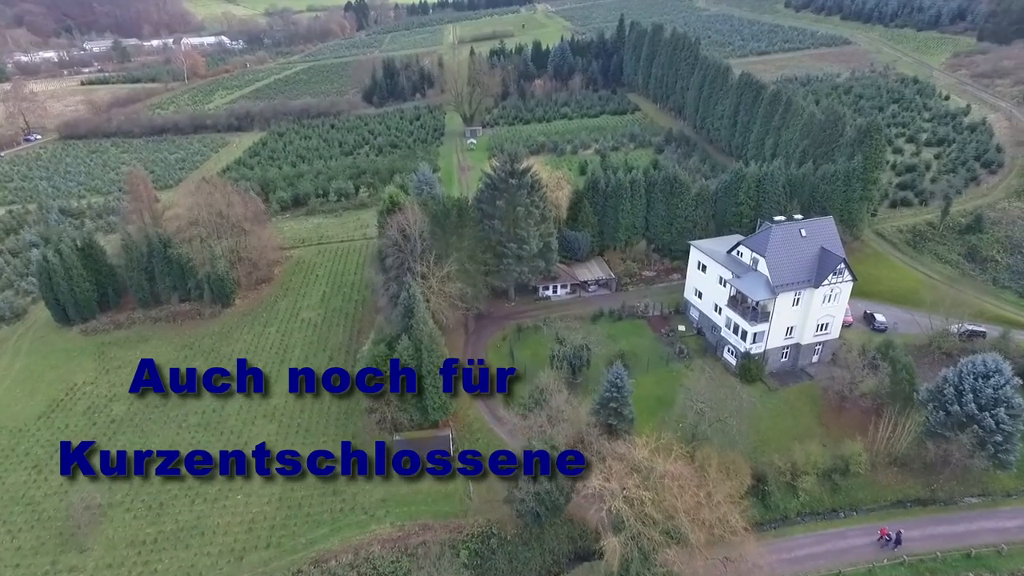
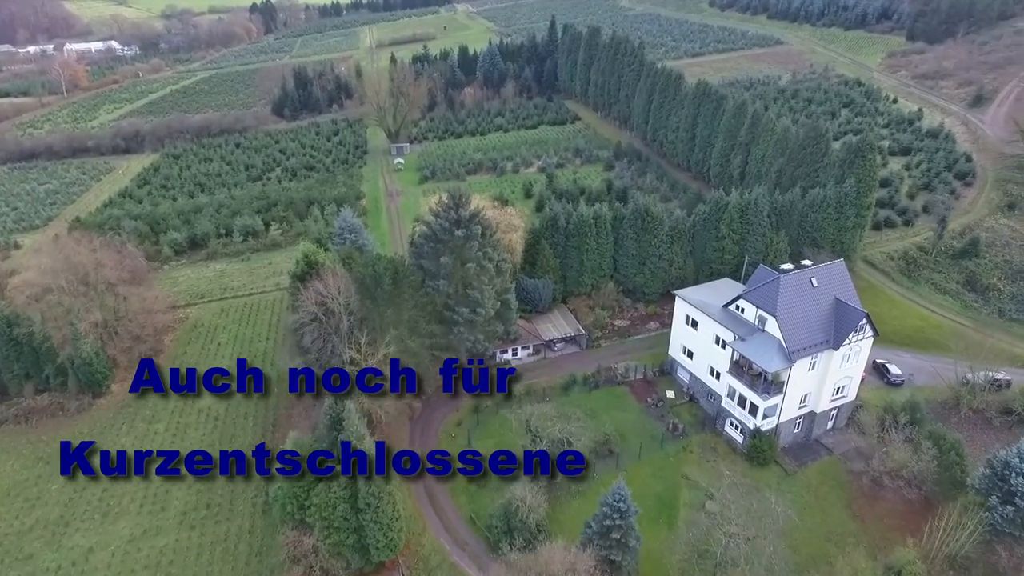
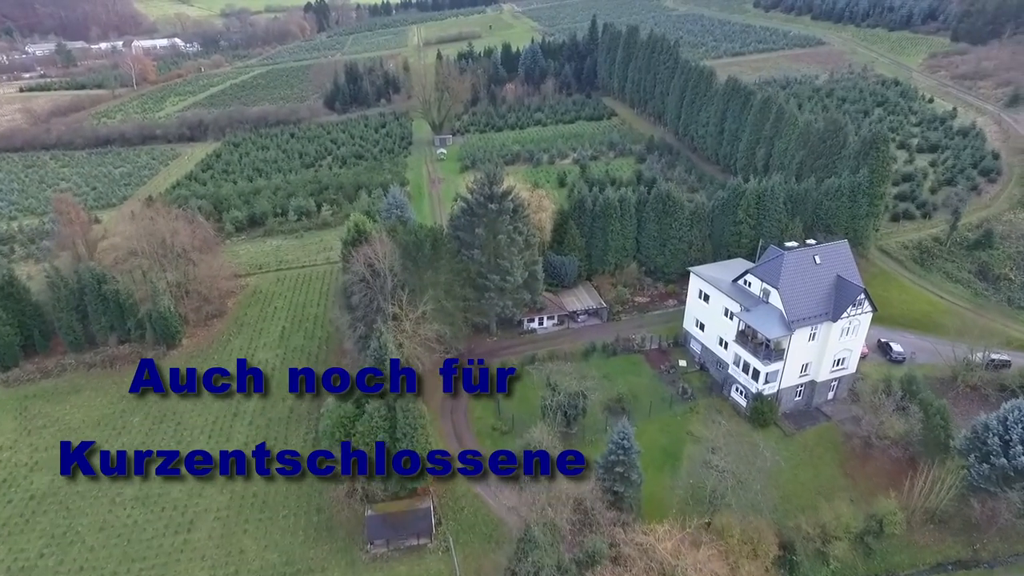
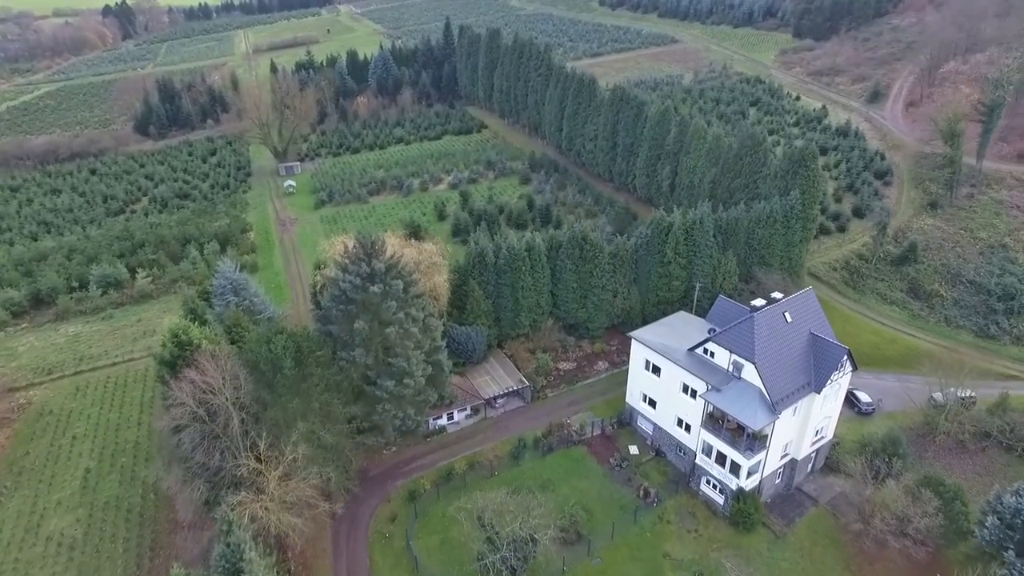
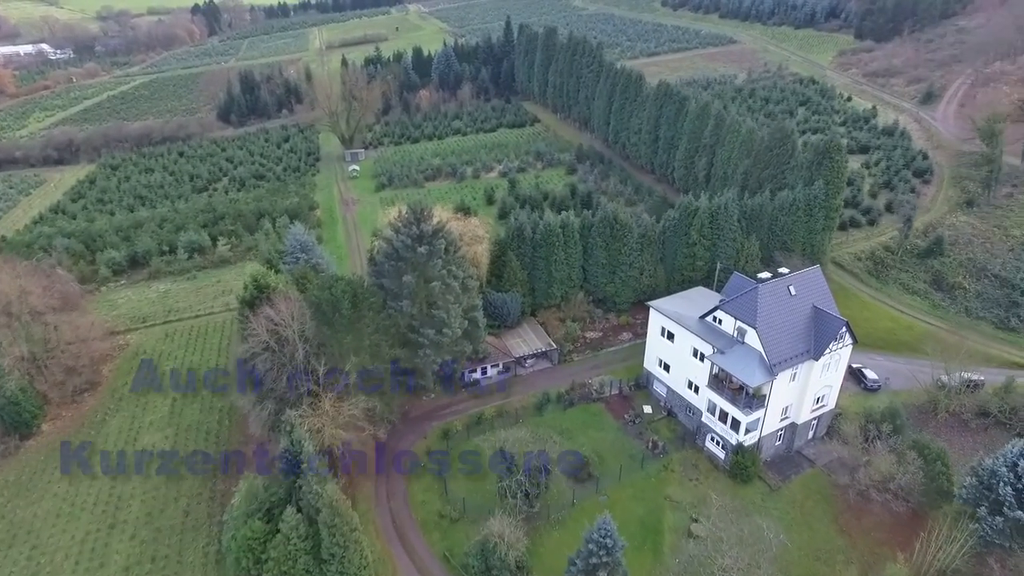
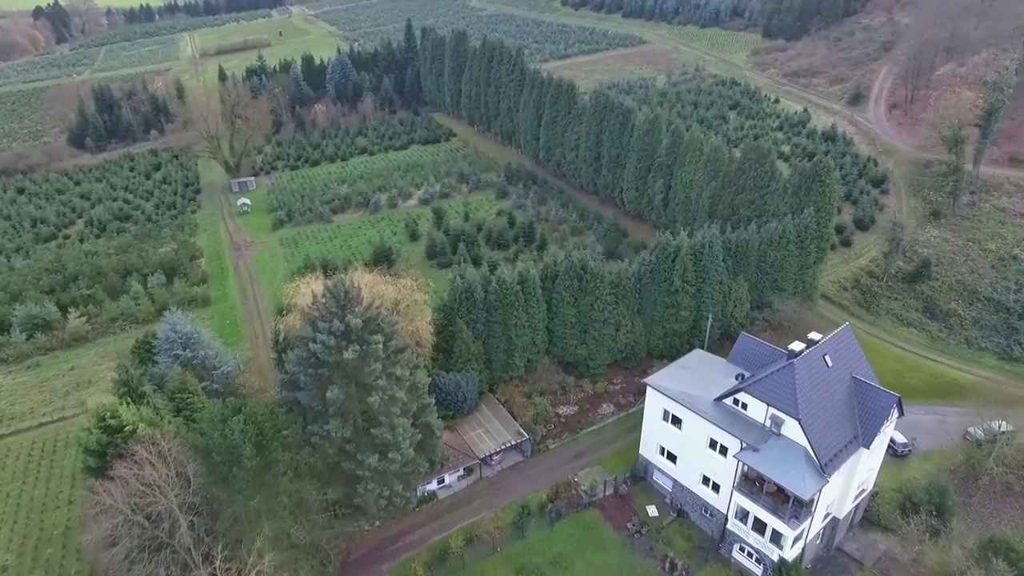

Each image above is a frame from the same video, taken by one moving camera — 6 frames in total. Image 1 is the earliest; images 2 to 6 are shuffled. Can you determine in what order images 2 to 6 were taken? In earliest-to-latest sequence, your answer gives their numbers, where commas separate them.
3, 2, 5, 4, 6
